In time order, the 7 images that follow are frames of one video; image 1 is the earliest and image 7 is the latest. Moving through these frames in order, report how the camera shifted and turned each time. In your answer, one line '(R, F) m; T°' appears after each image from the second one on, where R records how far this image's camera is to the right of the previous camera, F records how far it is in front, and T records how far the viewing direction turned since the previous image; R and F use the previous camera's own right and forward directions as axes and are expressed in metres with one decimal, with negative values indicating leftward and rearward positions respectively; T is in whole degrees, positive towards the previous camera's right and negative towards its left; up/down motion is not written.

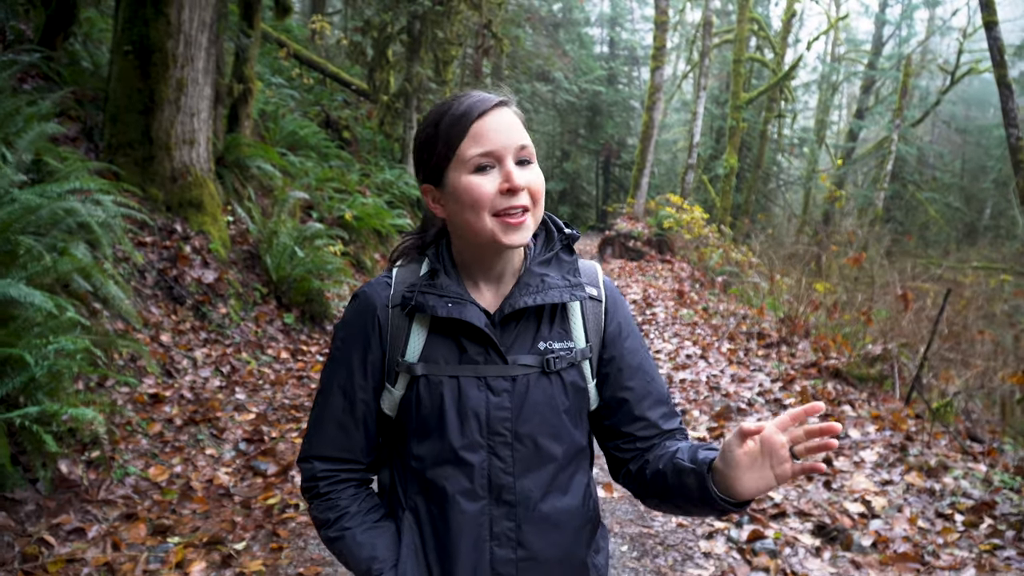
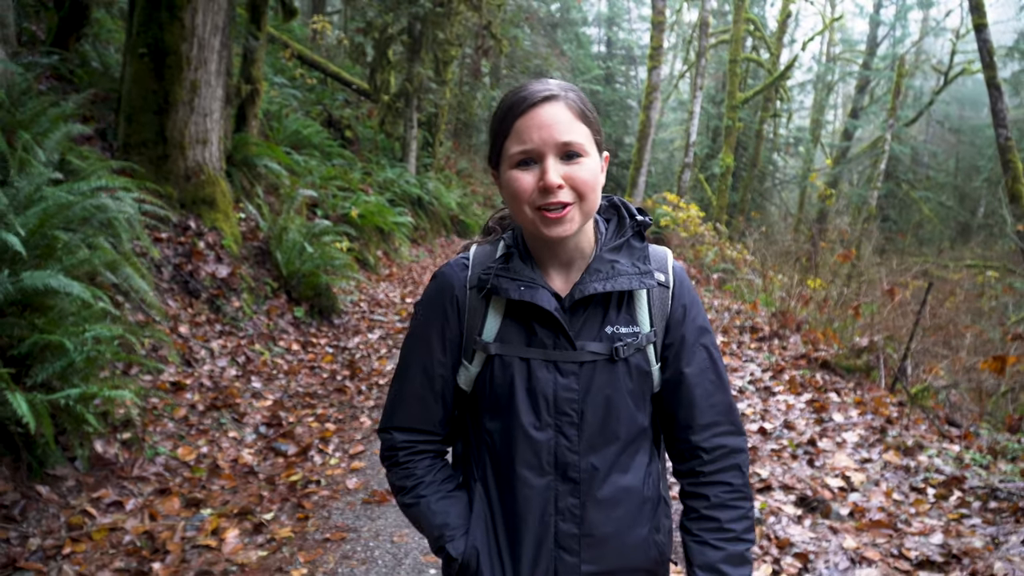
(-0.1, -0.3) m; 0°
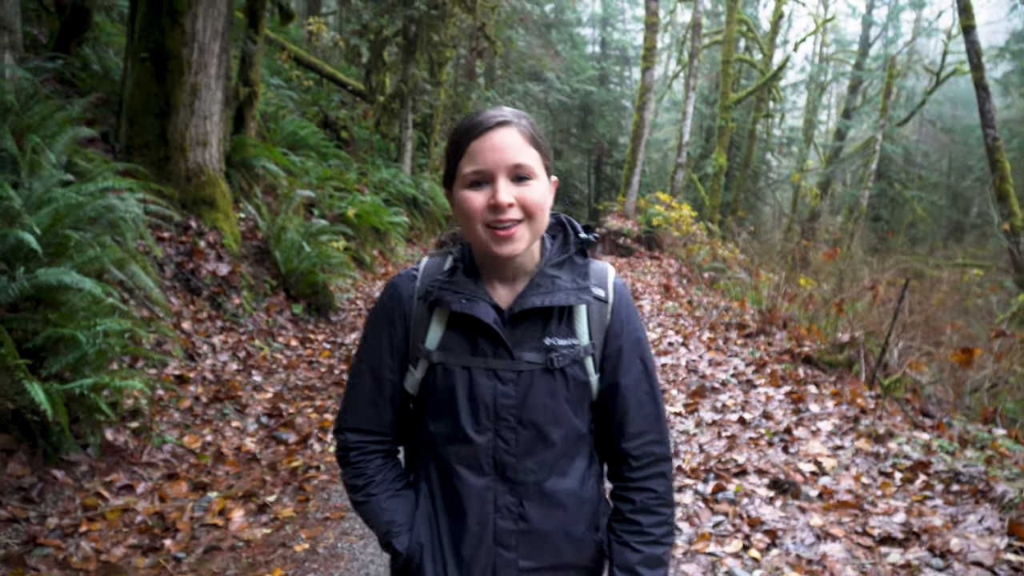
(0.0, -0.2) m; 0°
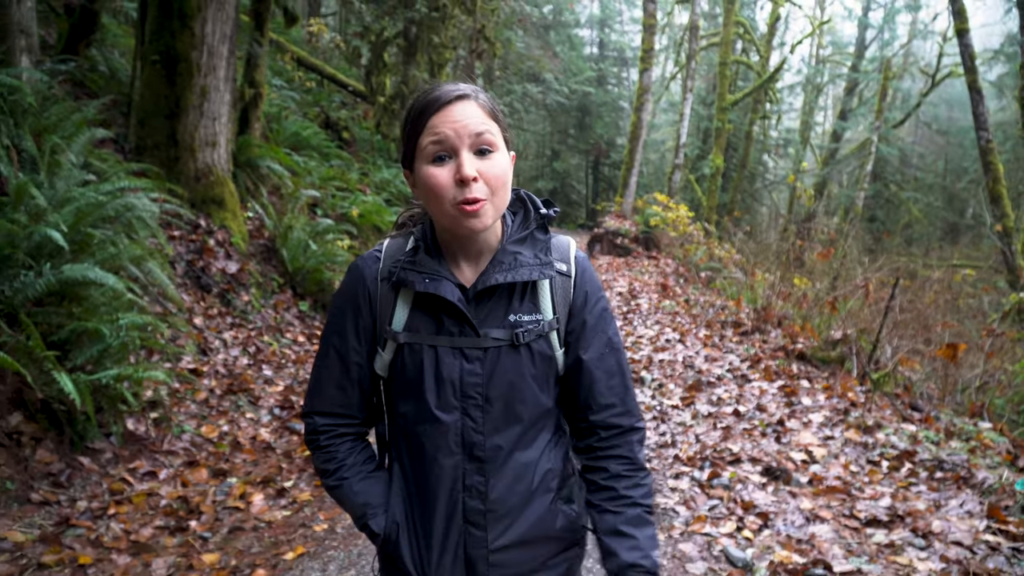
(-0.1, -0.2) m; 0°
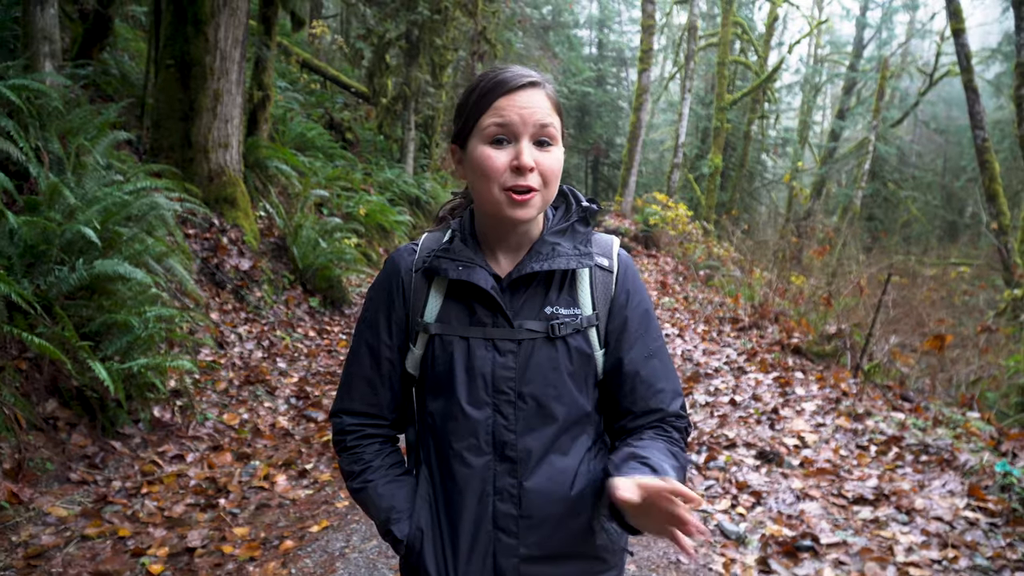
(-0.1, -0.2) m; 0°
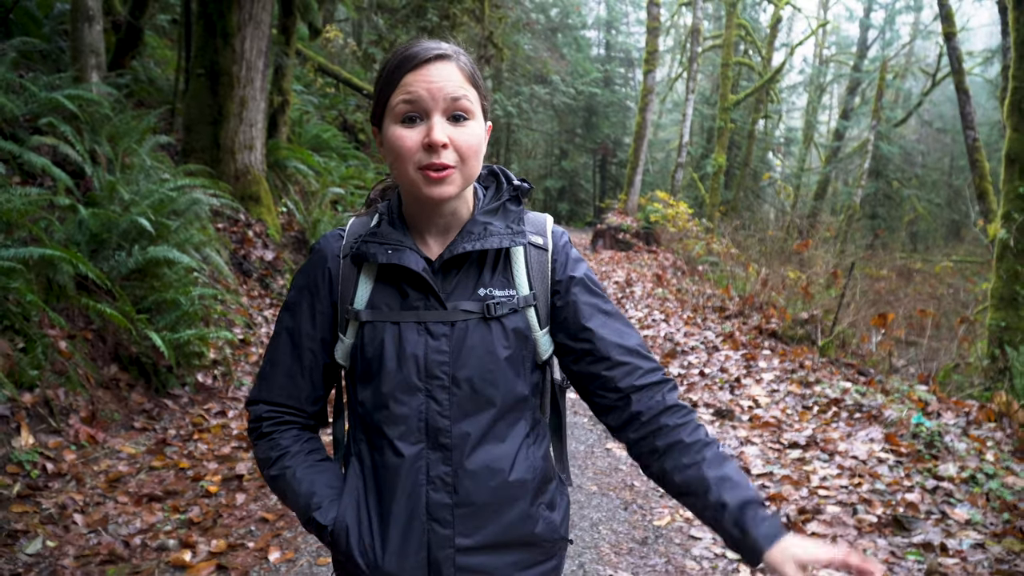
(+0.2, -0.8) m; -1°
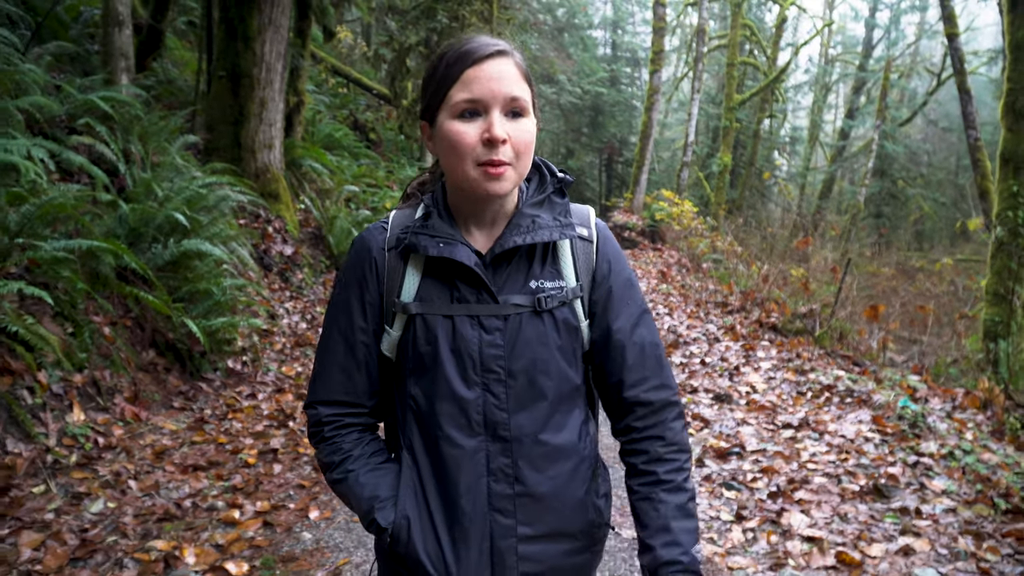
(-0.1, -0.3) m; 0°
